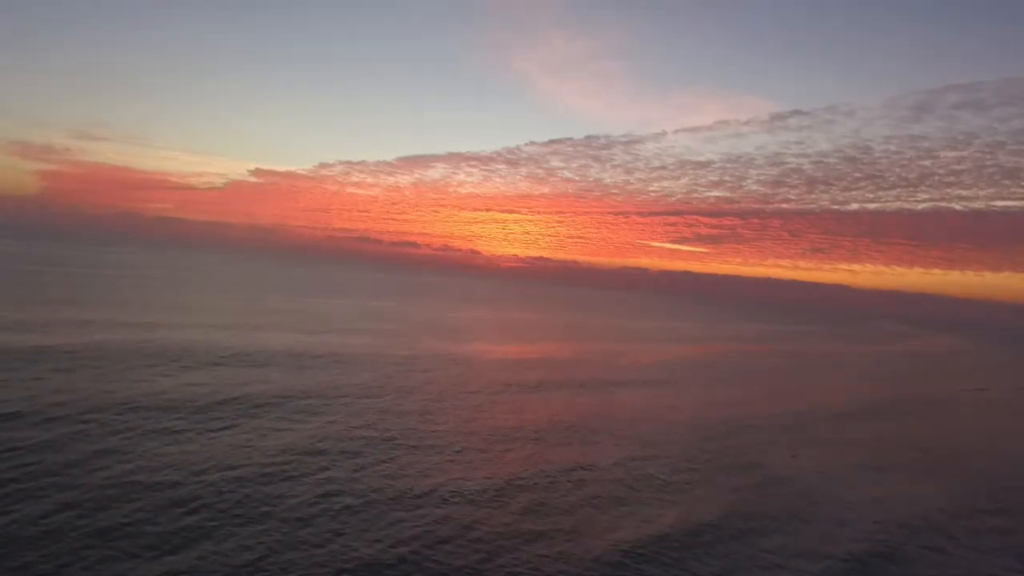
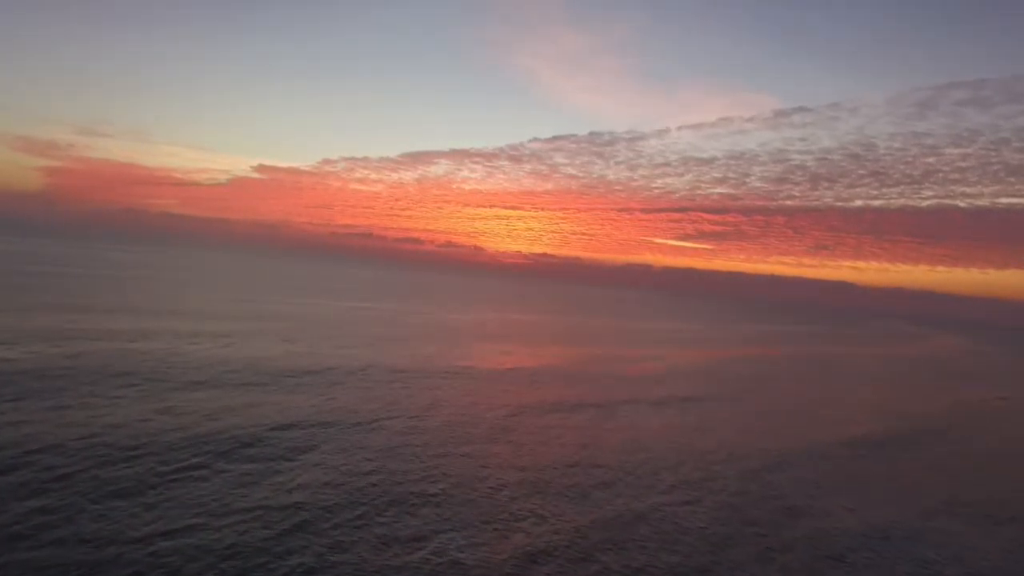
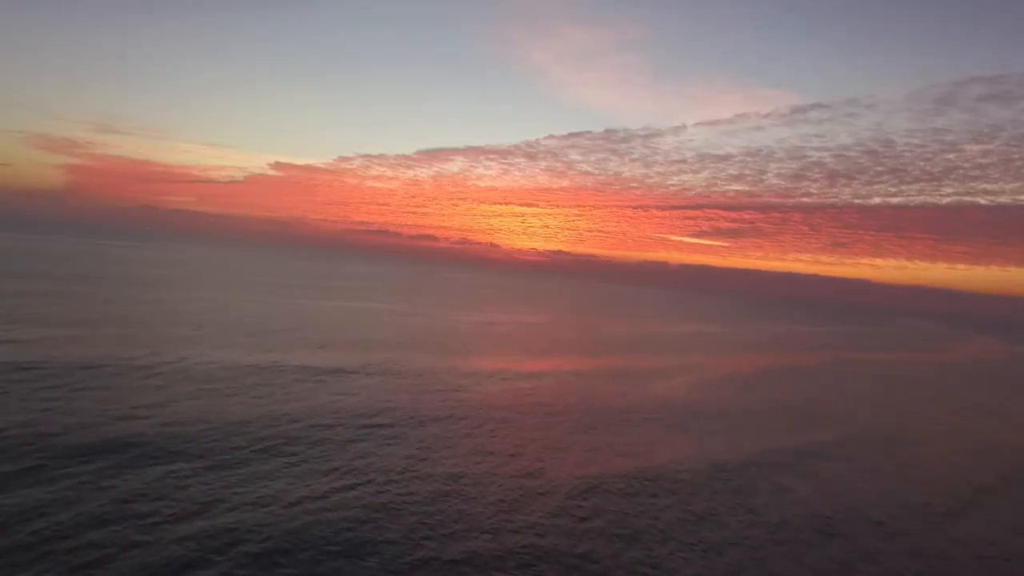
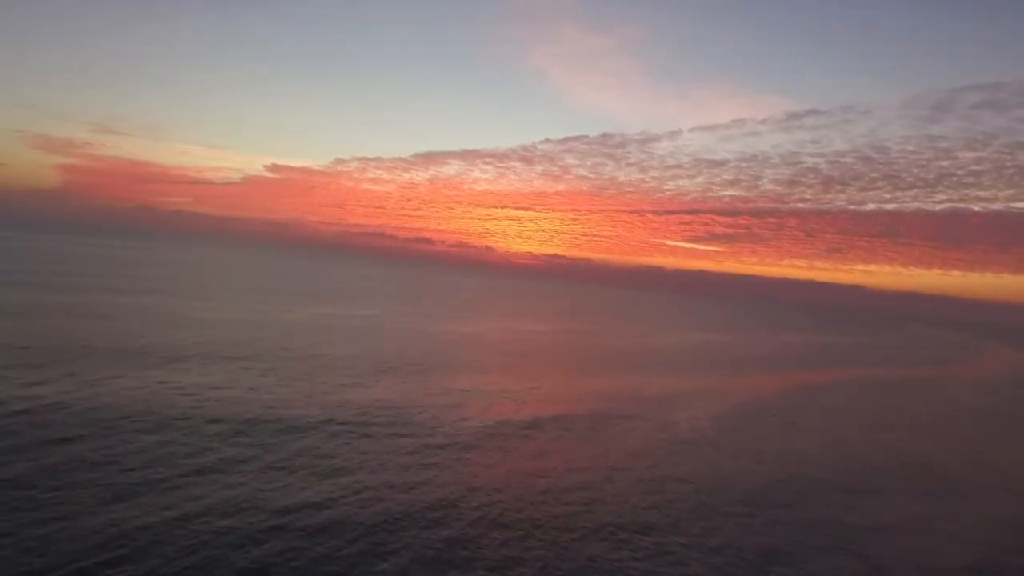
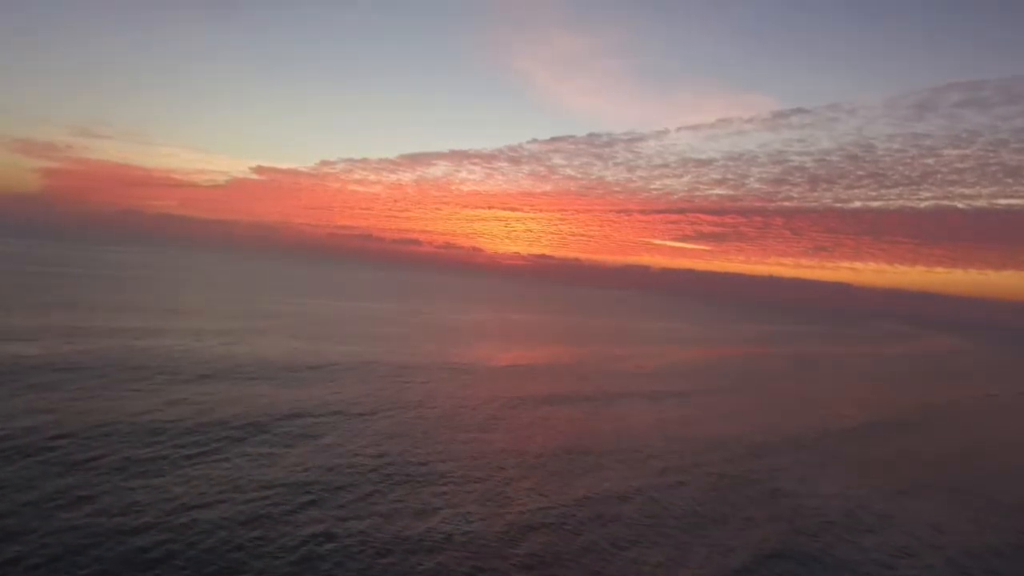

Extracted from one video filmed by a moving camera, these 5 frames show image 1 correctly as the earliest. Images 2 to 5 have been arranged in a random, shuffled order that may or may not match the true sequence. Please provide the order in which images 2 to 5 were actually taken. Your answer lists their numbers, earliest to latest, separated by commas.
5, 2, 3, 4
